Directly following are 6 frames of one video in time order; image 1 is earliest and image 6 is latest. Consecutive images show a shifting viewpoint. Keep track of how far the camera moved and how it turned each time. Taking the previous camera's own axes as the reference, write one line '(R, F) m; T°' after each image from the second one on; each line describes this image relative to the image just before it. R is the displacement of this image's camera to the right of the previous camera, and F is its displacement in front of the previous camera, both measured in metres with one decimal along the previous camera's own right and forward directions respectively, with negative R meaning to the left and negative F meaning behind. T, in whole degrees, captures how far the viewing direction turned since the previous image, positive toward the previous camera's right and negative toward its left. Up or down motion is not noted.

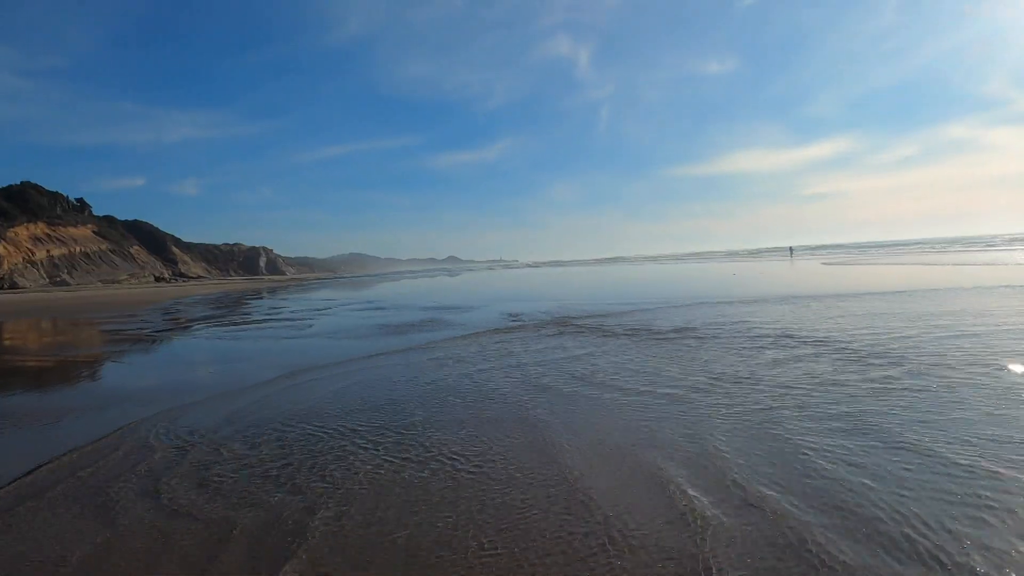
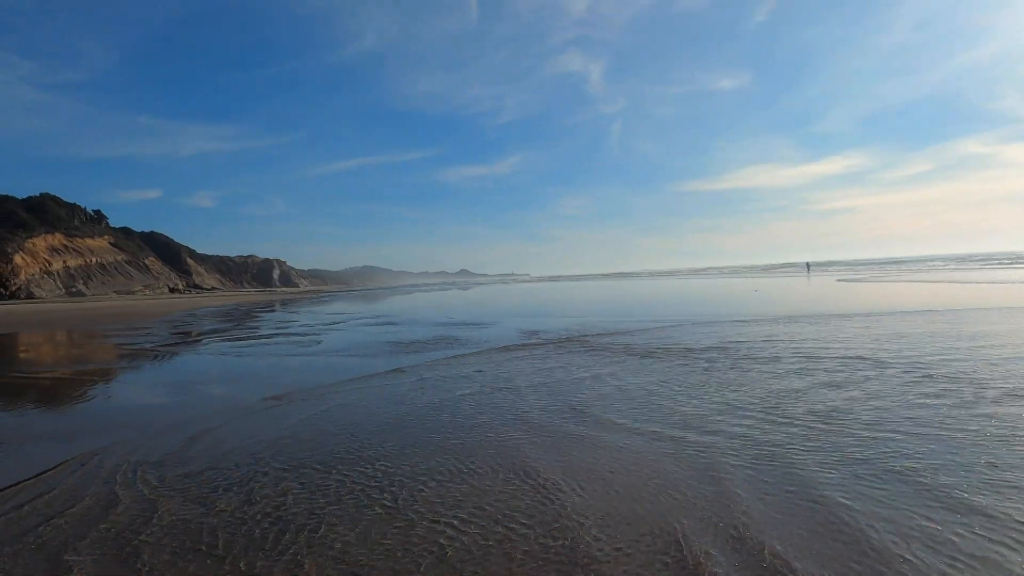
(0.0, +0.2) m; -1°
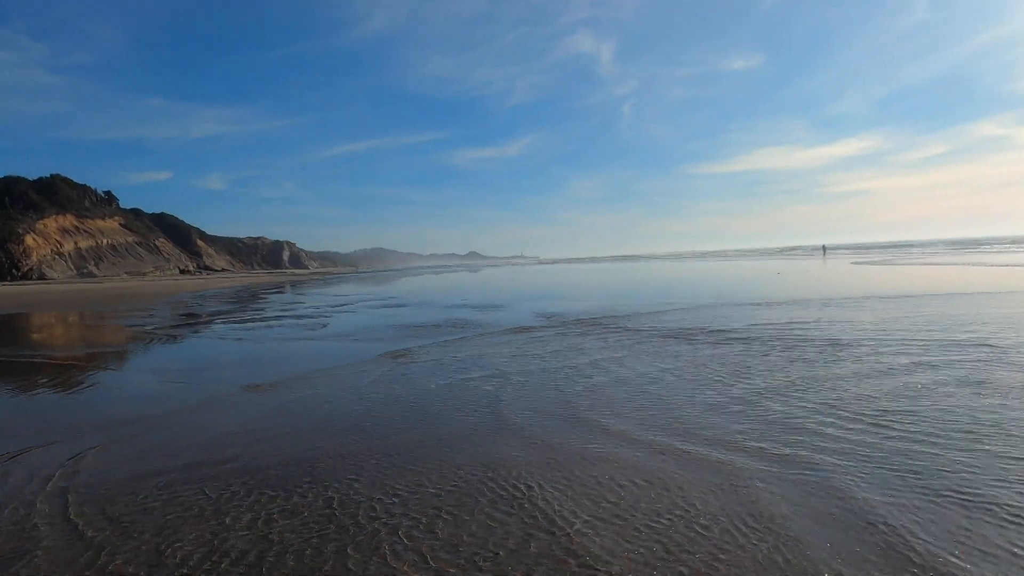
(-0.1, +0.4) m; -1°
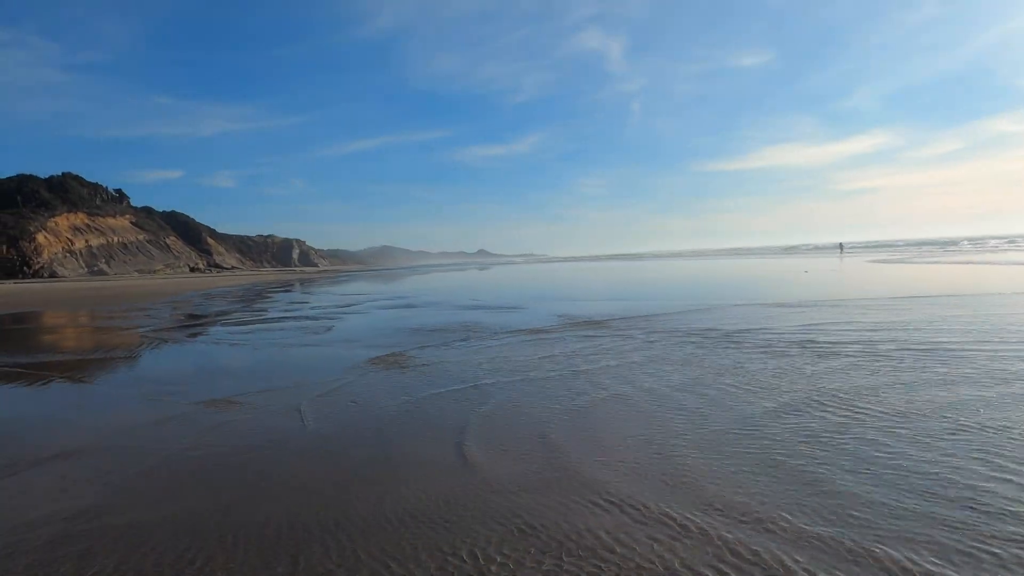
(-0.1, +0.4) m; -1°
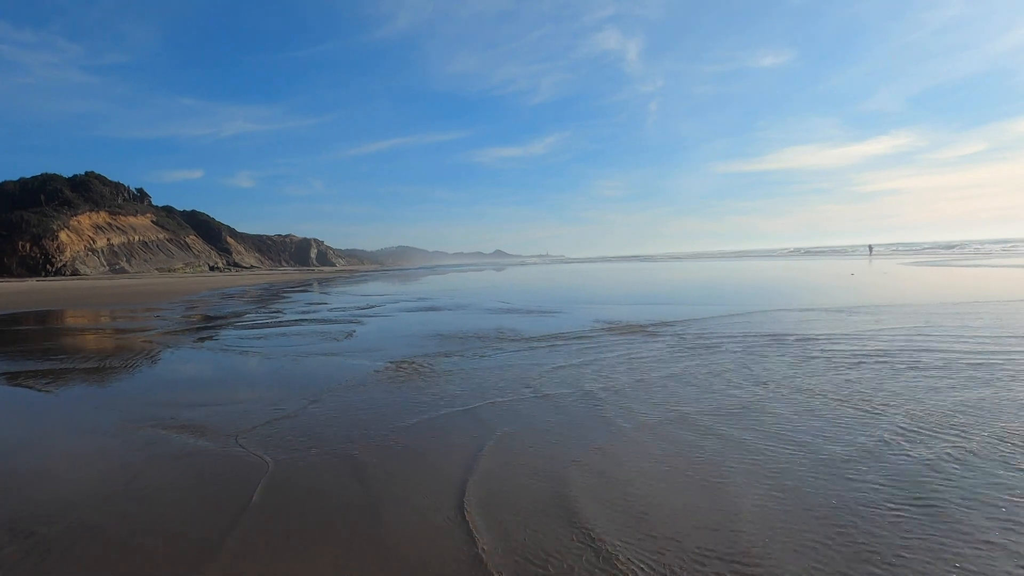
(-0.2, +0.5) m; -2°
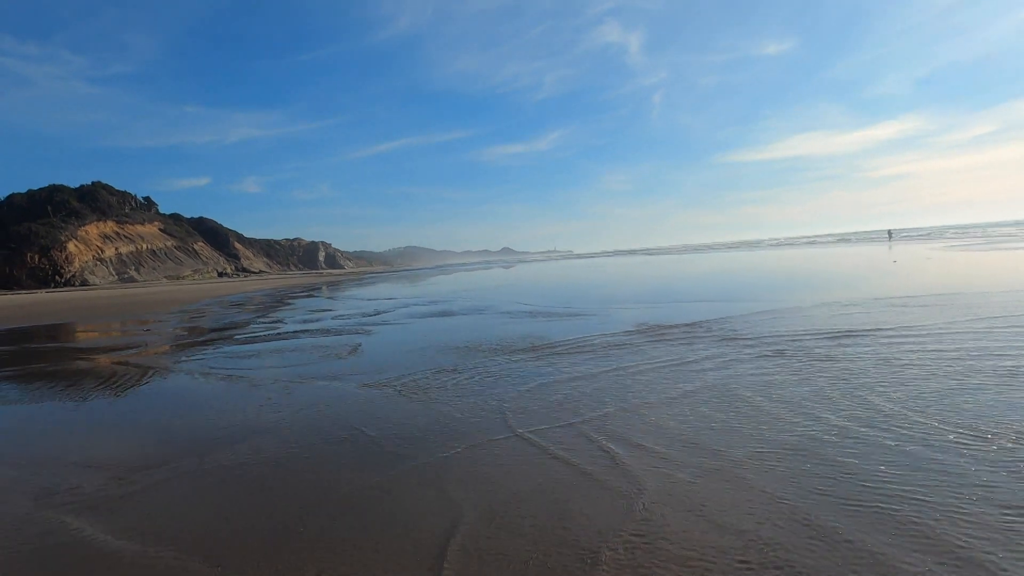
(-0.1, +0.6) m; -1°
